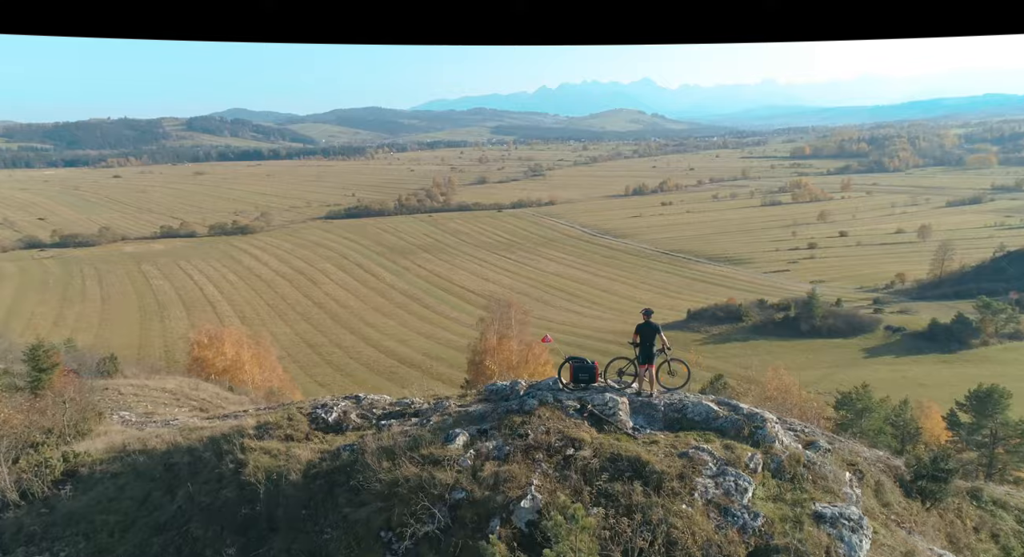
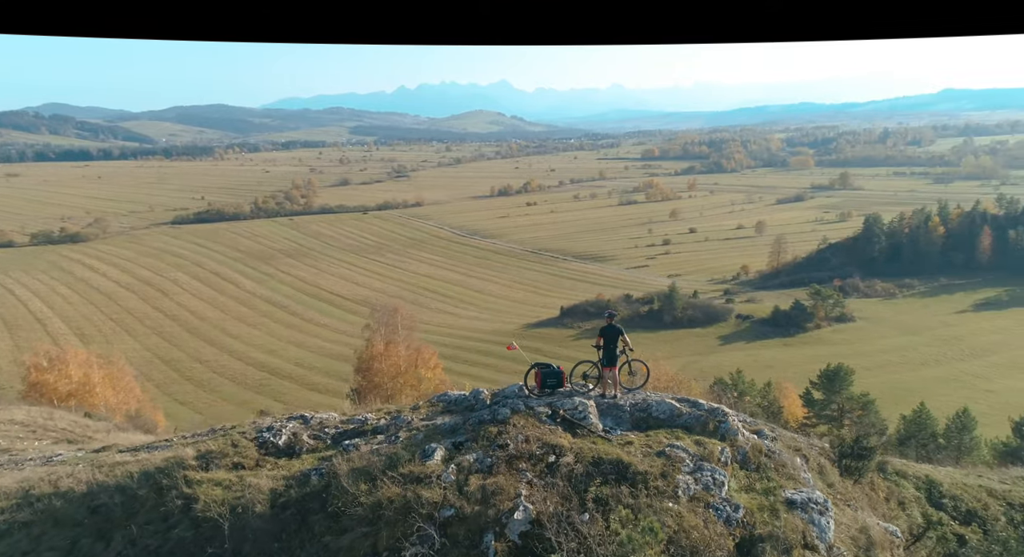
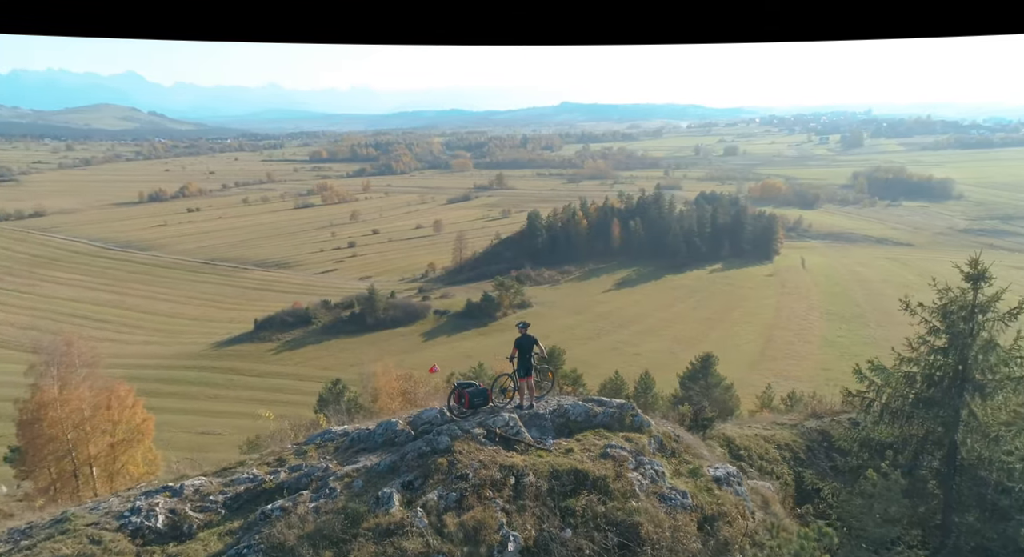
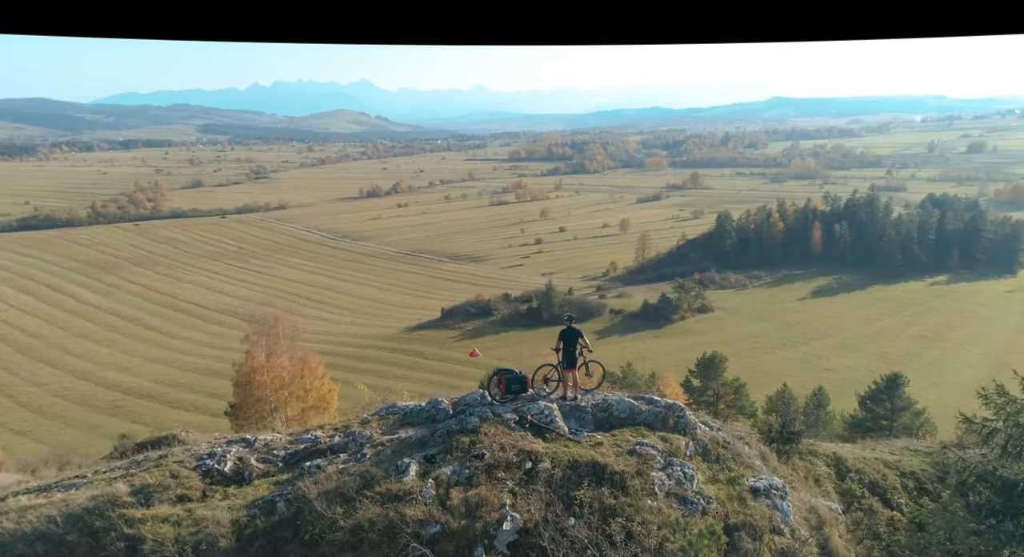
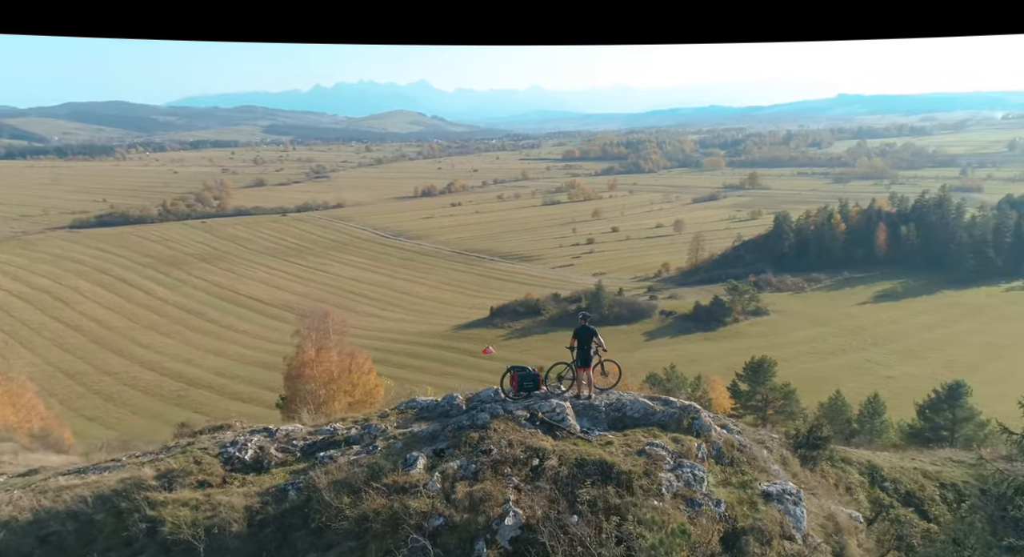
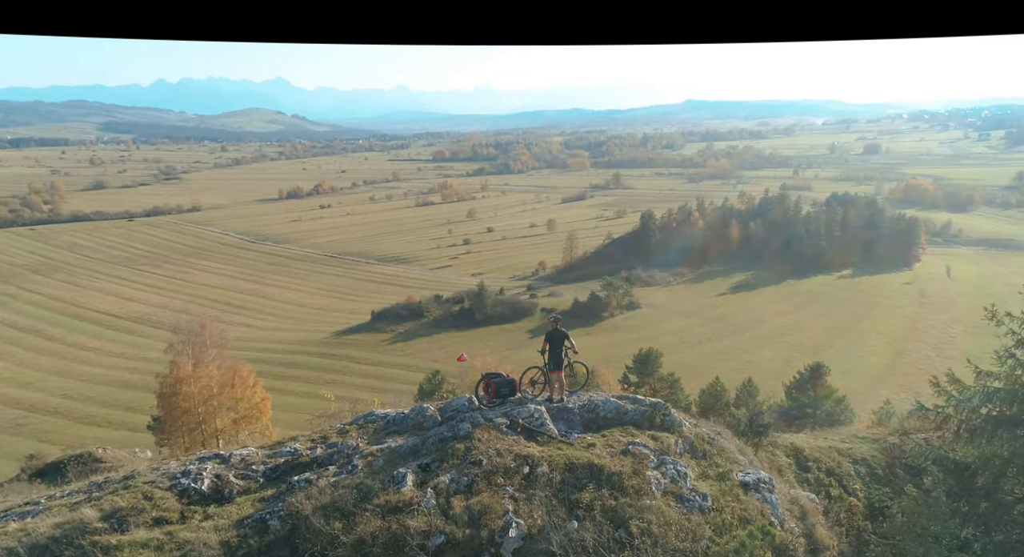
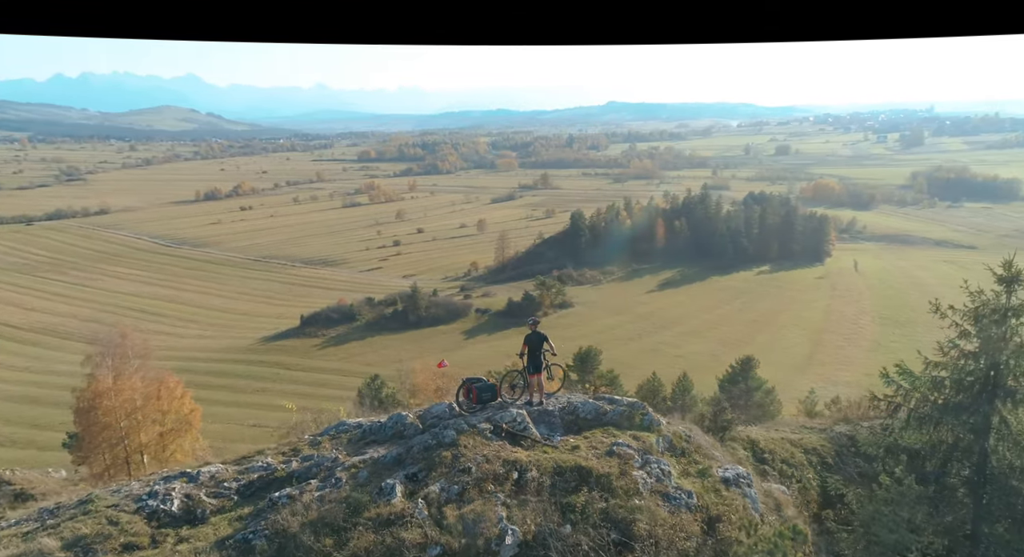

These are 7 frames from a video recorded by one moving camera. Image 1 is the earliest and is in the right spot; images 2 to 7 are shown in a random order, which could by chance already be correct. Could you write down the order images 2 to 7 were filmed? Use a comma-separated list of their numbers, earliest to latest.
2, 5, 4, 6, 7, 3
